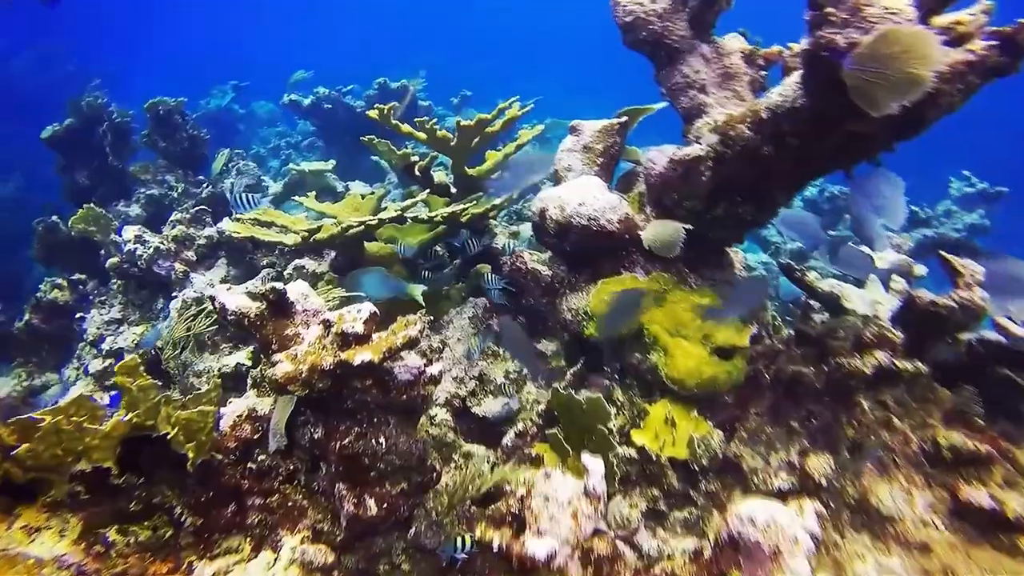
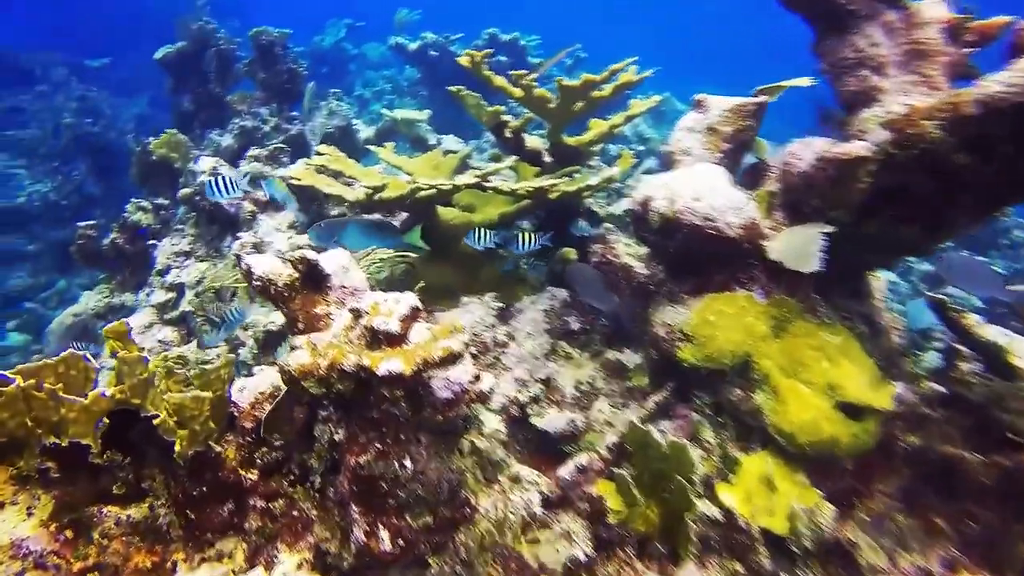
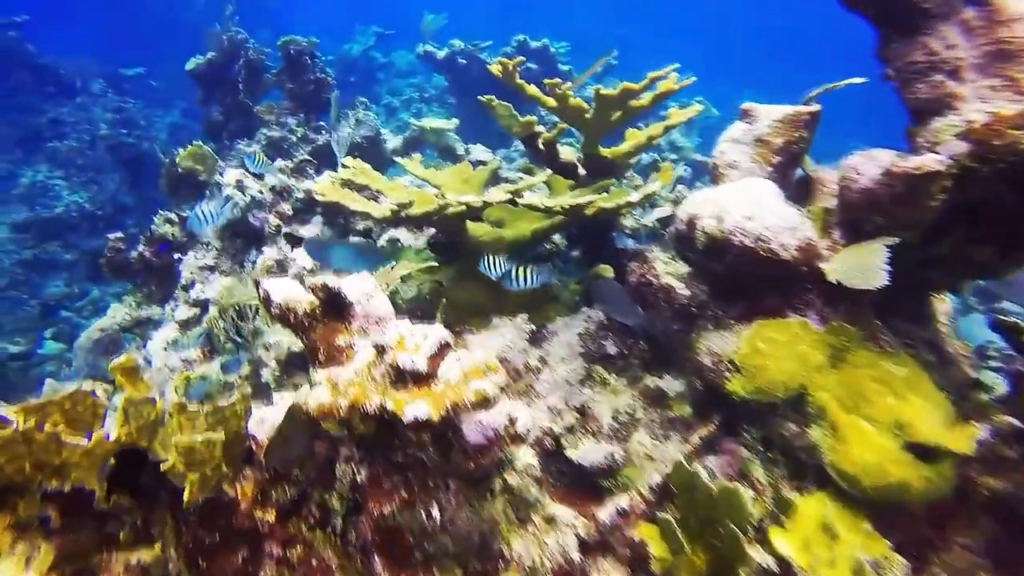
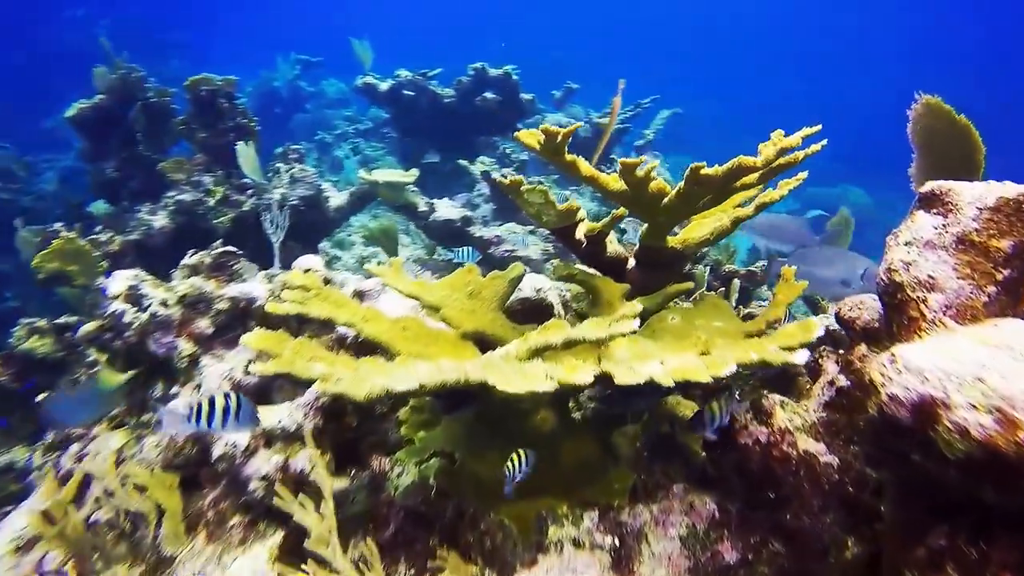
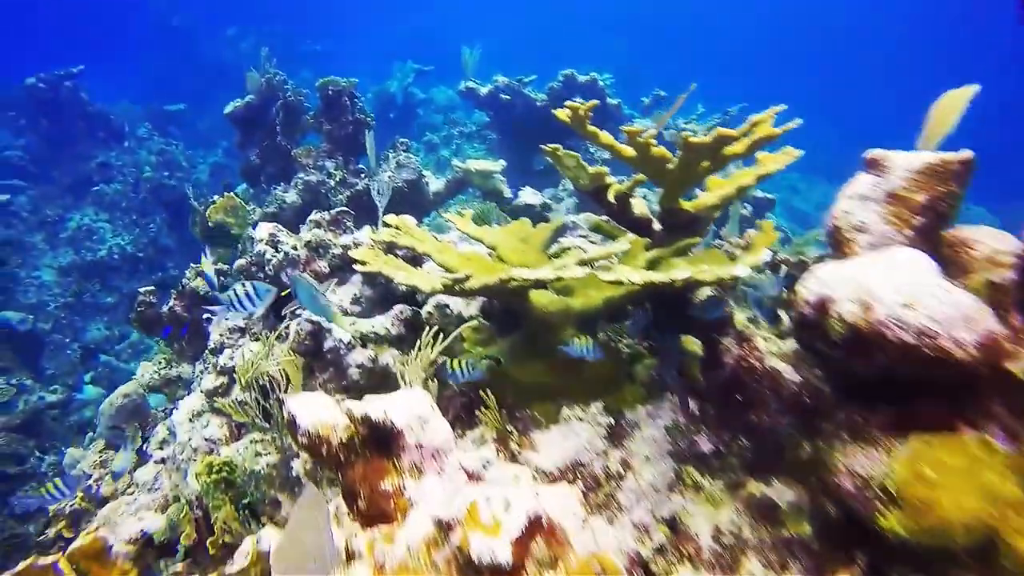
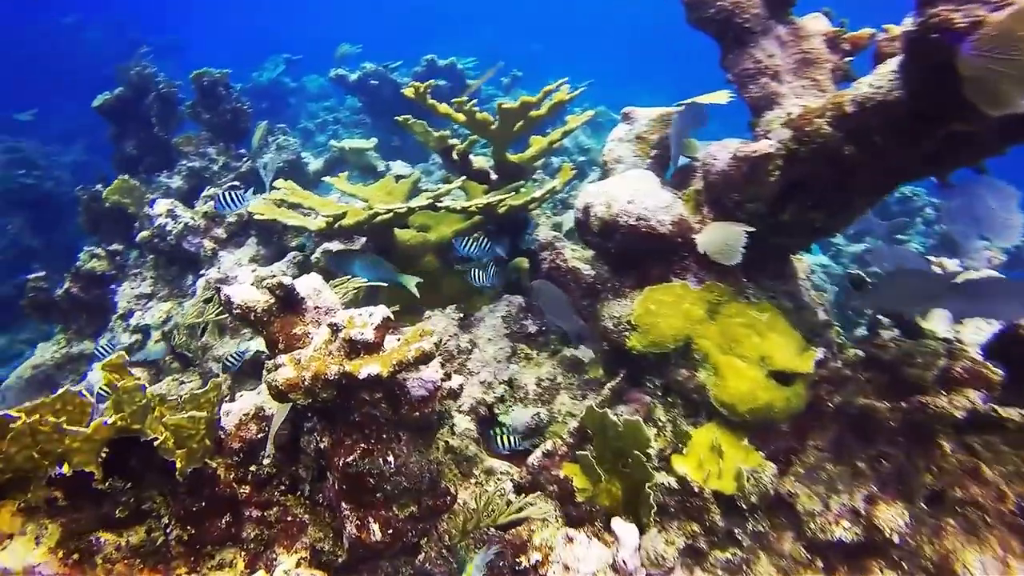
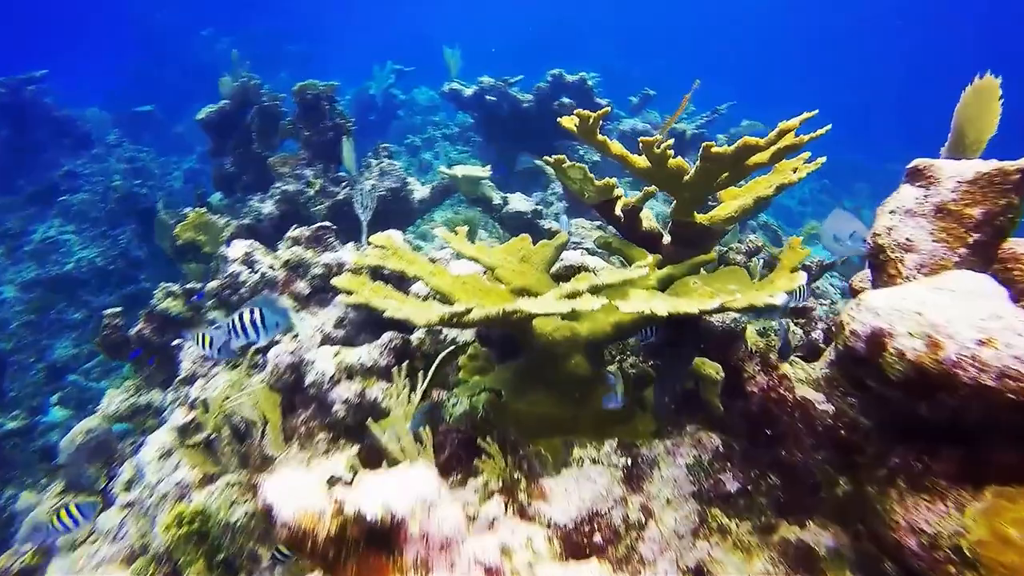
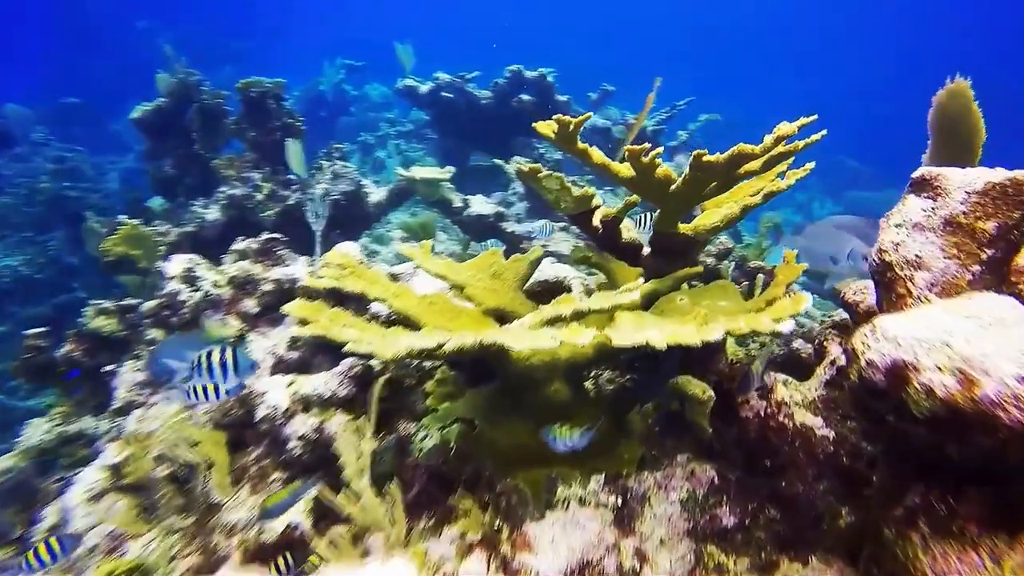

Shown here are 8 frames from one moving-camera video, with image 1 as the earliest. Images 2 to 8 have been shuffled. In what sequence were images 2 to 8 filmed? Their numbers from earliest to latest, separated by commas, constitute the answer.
6, 2, 3, 5, 7, 8, 4
